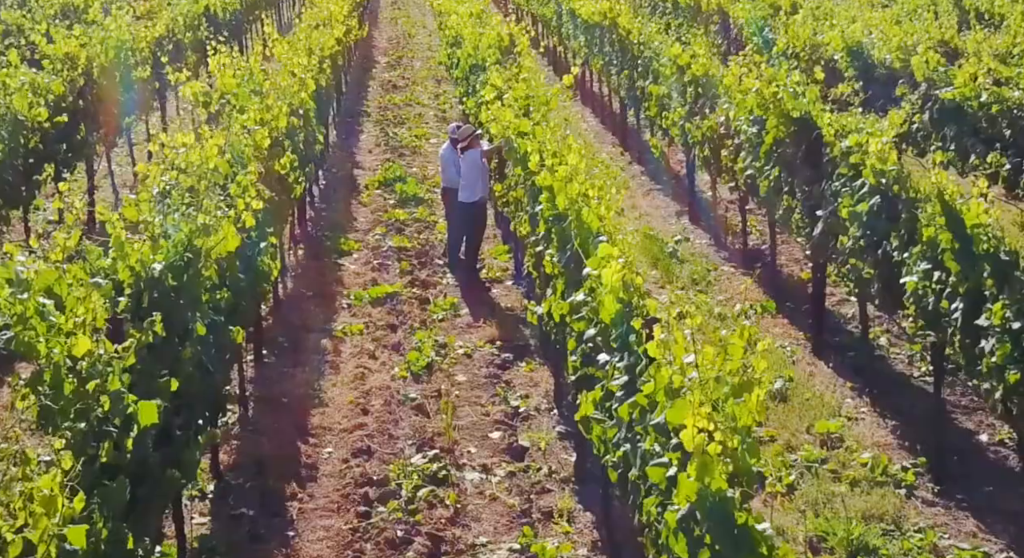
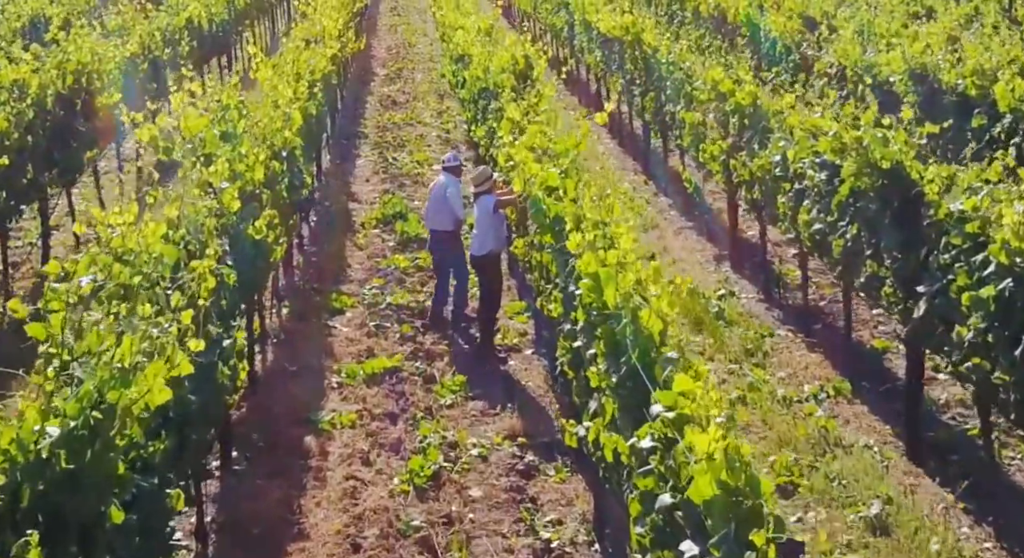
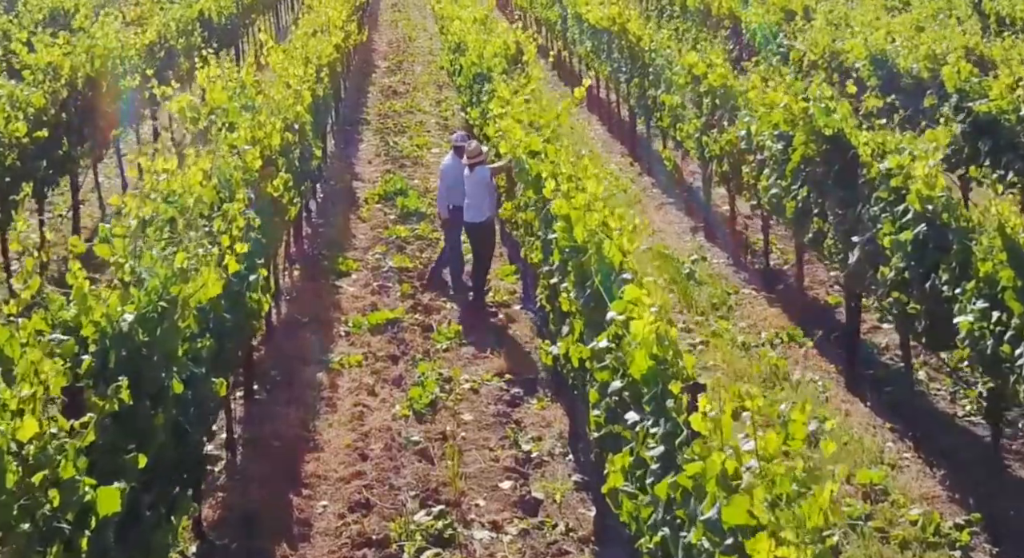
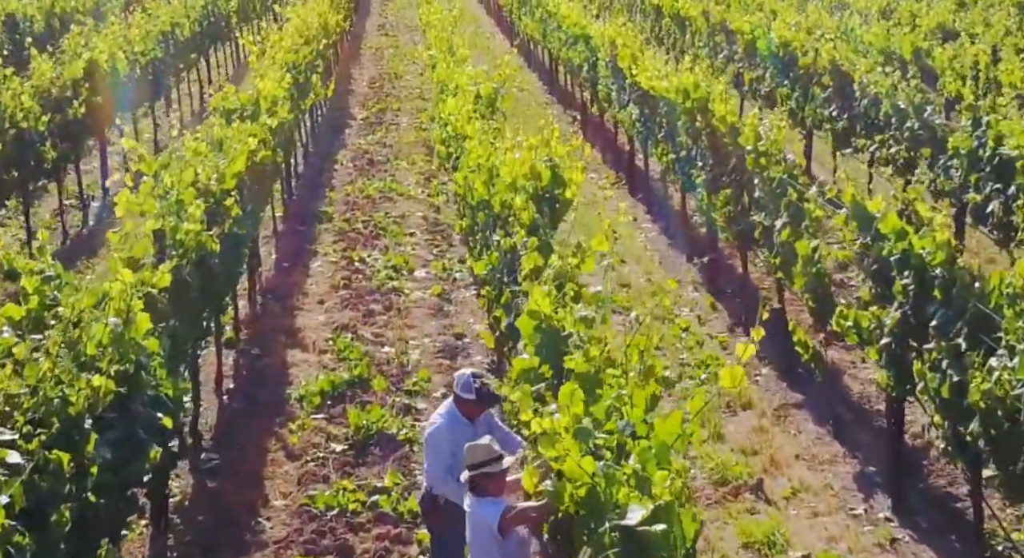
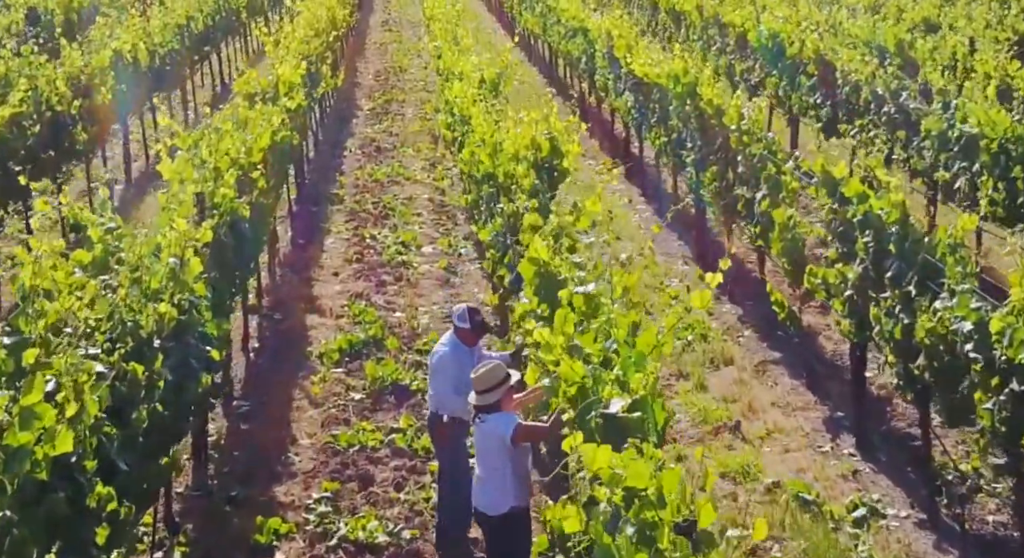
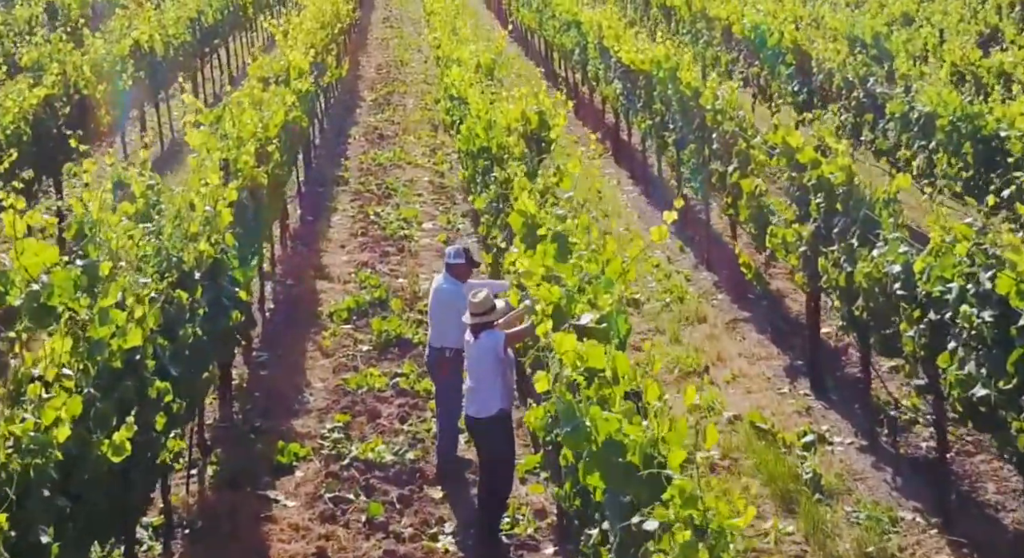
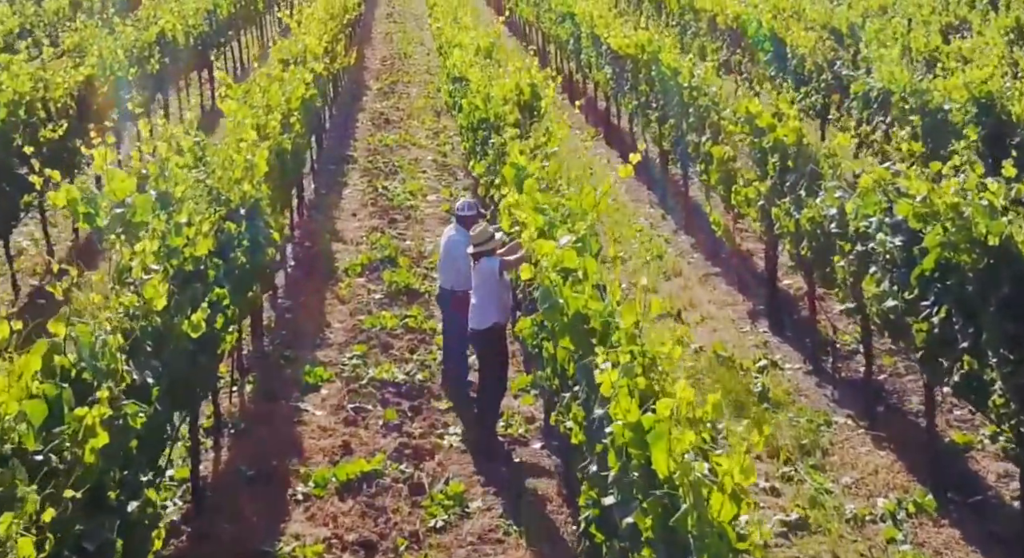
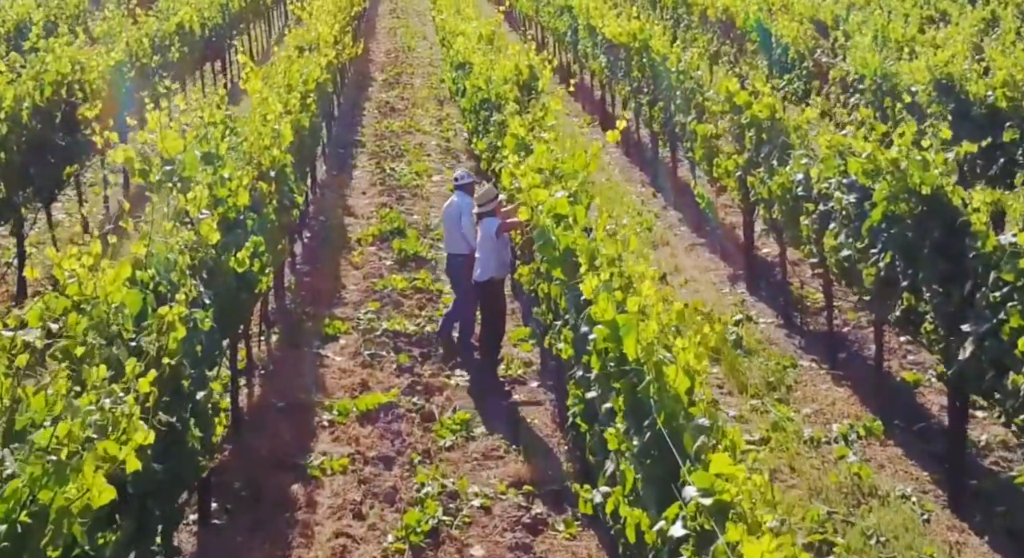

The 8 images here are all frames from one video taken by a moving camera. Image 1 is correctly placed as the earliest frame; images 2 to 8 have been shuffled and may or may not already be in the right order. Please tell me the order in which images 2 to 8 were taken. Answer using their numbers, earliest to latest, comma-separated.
3, 2, 8, 7, 6, 5, 4
